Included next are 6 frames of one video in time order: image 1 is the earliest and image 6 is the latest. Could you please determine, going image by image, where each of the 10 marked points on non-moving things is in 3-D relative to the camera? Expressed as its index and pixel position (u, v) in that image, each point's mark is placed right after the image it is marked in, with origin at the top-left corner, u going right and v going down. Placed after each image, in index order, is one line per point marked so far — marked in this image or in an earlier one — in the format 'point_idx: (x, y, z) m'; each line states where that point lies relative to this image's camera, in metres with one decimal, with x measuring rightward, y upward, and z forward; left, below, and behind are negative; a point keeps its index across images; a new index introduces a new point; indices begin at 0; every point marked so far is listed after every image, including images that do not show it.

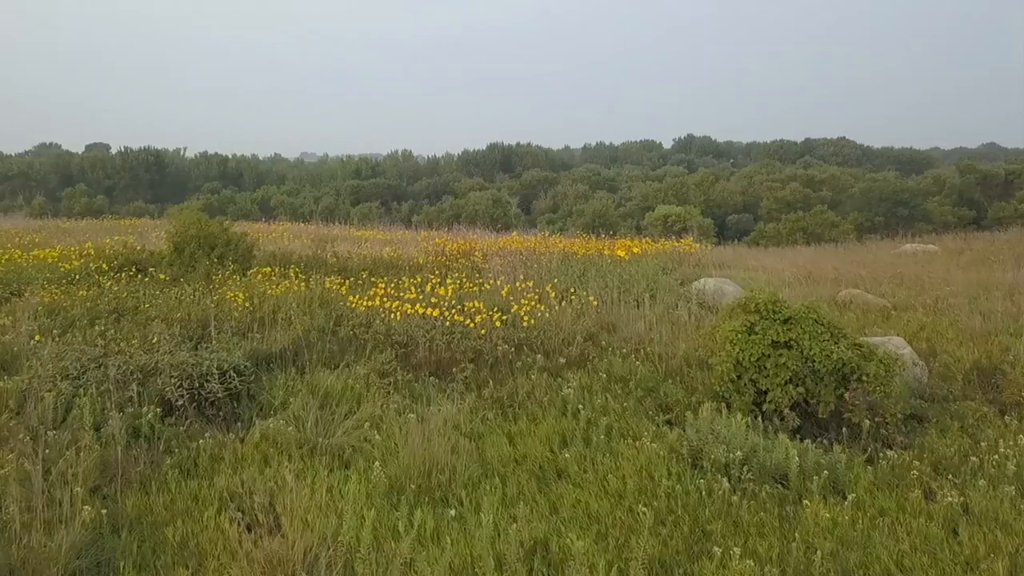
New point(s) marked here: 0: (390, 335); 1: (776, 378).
0: (-0.7, -0.3, +5.2) m
1: (+1.4, -0.5, +4.6) m
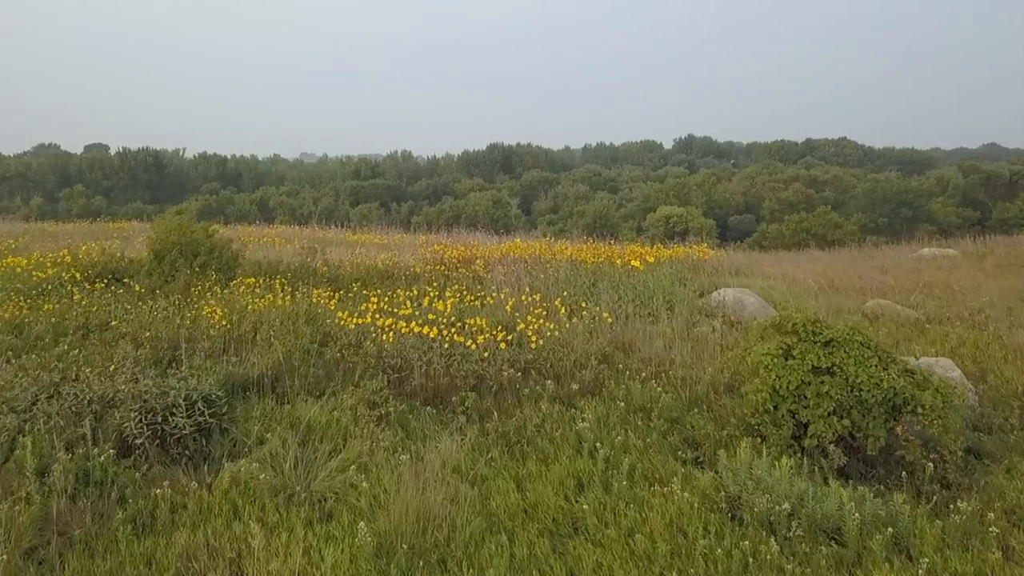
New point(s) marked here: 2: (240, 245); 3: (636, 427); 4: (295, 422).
0: (-0.7, -0.4, +4.7) m
1: (+1.4, -0.6, +4.0) m
2: (-3.0, +0.4, +9.5) m
3: (+0.6, -0.7, +4.2) m
4: (-1.0, -0.6, +4.1) m
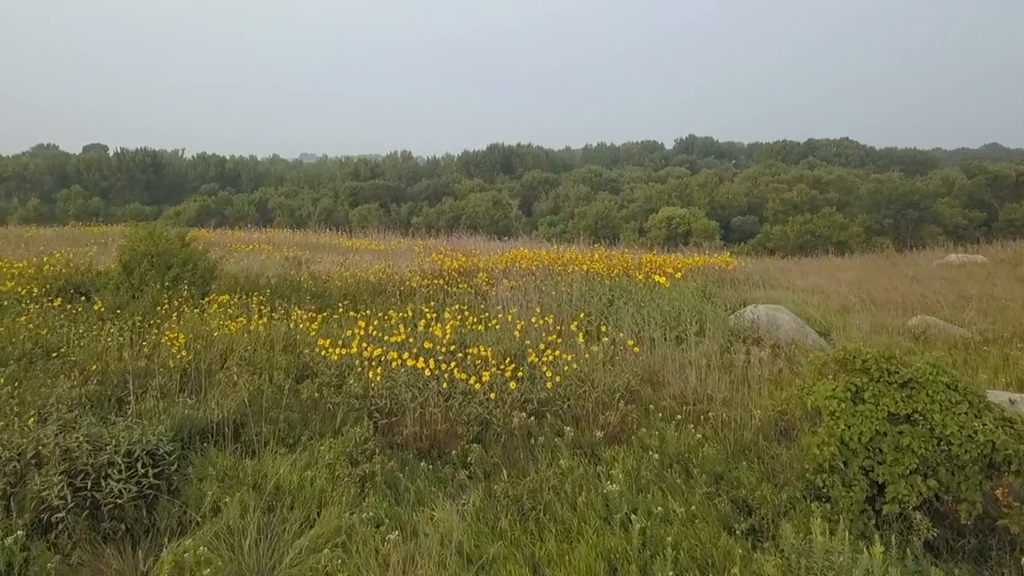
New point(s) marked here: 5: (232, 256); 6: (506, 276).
0: (-0.7, -0.5, +3.9) m
1: (+1.5, -0.7, +3.3) m
2: (-2.9, +0.3, +8.7) m
3: (+0.6, -0.8, +3.4) m
4: (-1.0, -0.8, +3.4) m
5: (-3.0, +0.3, +9.2) m
6: (0.0, +0.1, +6.9) m
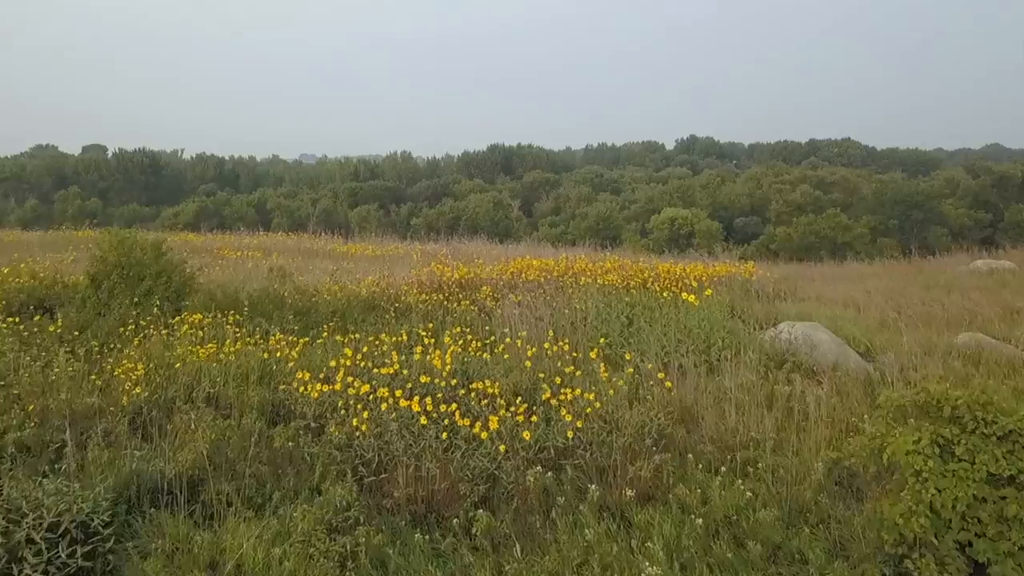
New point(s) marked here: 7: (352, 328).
0: (-0.6, -0.6, +3.3) m
1: (+1.5, -0.8, +2.7) m
2: (-2.9, +0.2, +8.1) m
3: (+0.7, -0.9, +2.8) m
4: (-0.9, -0.9, +2.7) m
5: (-2.9, +0.2, +8.6) m
6: (0.0, 0.0, +6.3) m
7: (-0.9, -0.2, +5.1) m
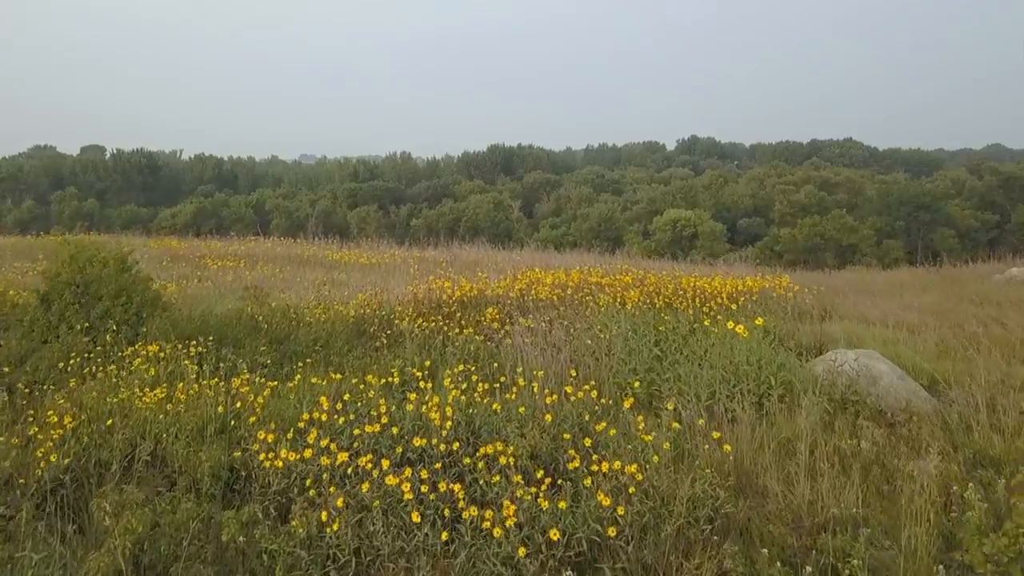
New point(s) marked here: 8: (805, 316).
0: (-0.5, -0.7, +2.5) m
1: (+1.6, -0.9, +1.9) m
2: (-2.8, +0.1, +7.3) m
3: (+0.8, -1.0, +2.0) m
4: (-0.9, -1.0, +2.0) m
5: (-2.9, +0.1, +7.8) m
6: (+0.1, -0.1, +5.5) m
7: (-0.9, -0.4, +4.4) m
8: (+2.1, -0.2, +6.2) m
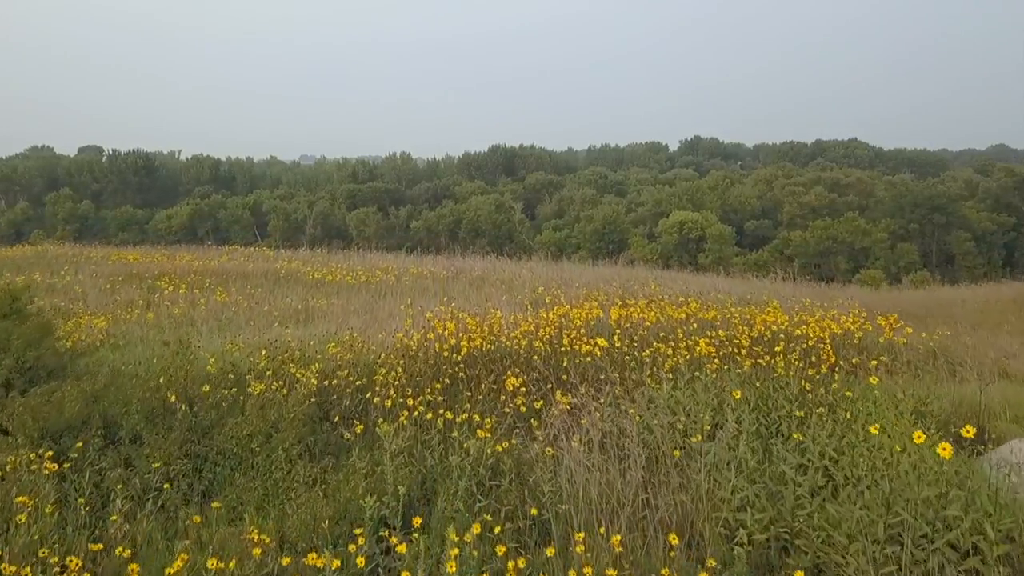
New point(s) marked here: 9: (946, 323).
0: (-0.4, -1.0, +0.9) m
1: (+1.7, -1.2, +0.2) m
2: (-2.7, -0.2, +5.7) m
3: (+0.9, -1.3, +0.4) m
4: (-0.7, -1.2, +0.3) m
5: (-2.7, -0.2, +6.2) m
6: (+0.2, -0.4, +3.9) m
7: (-0.7, -0.6, +2.7) m
8: (+2.2, -0.5, +4.6) m
9: (+3.6, -0.3, +7.2) m
